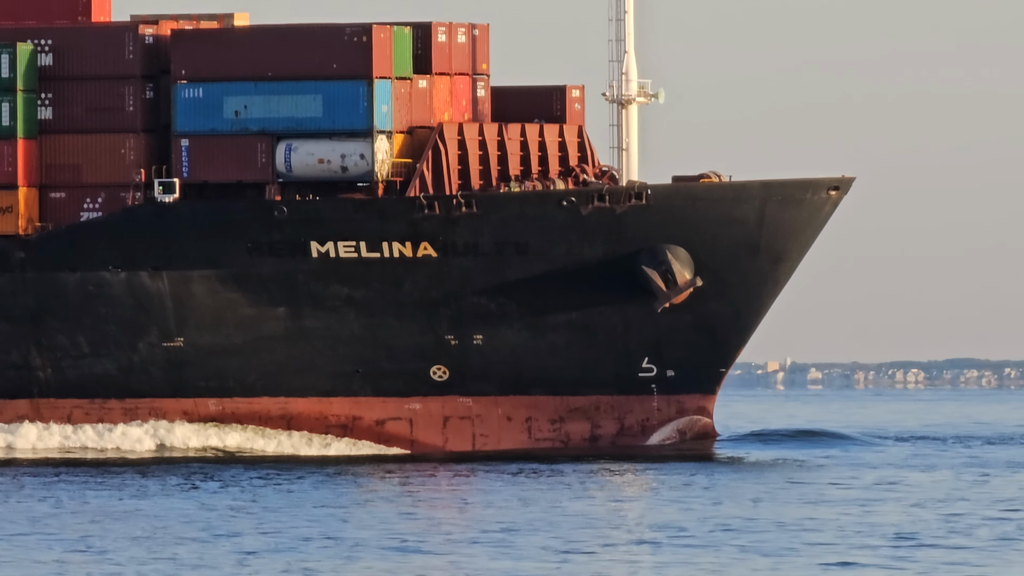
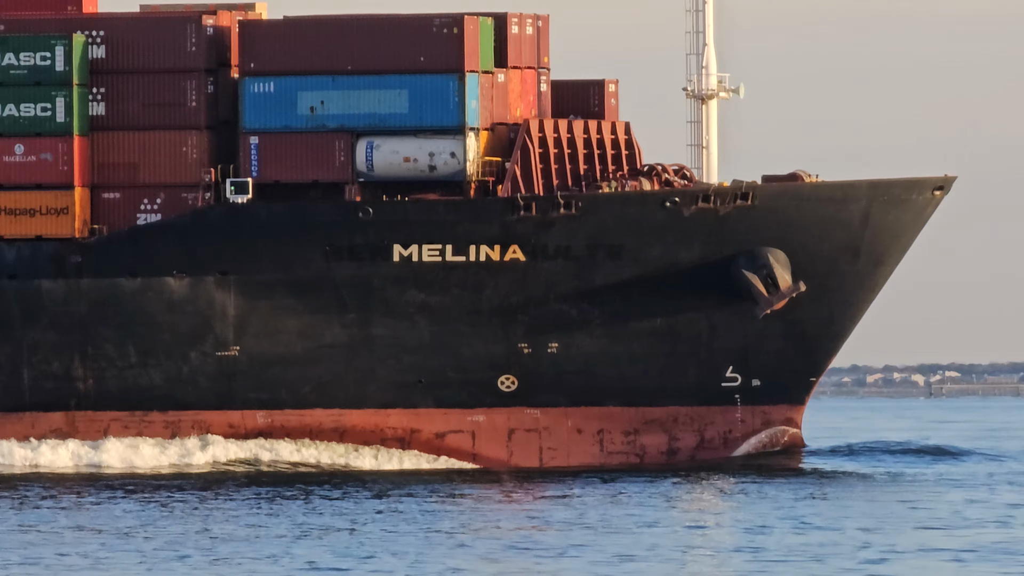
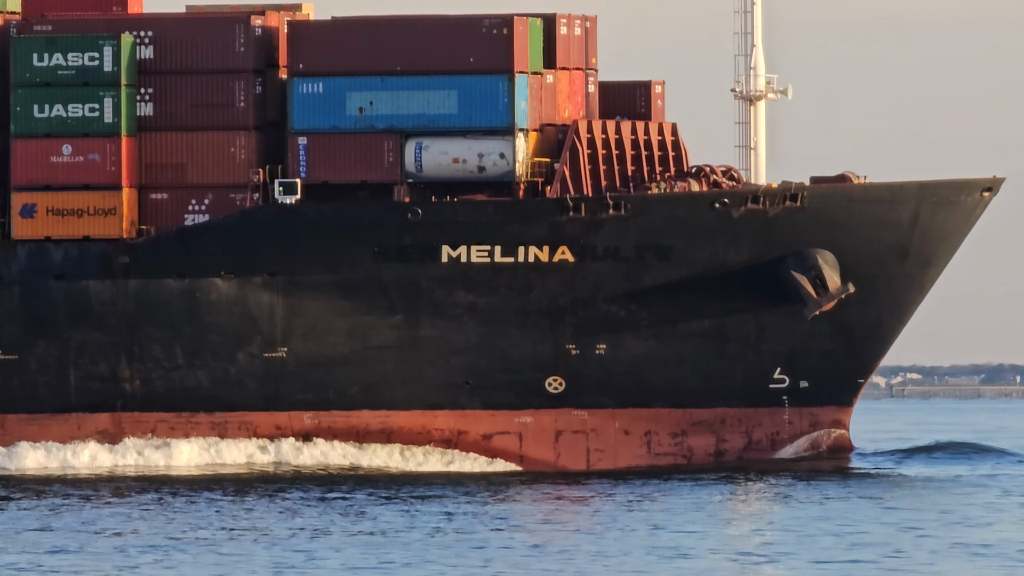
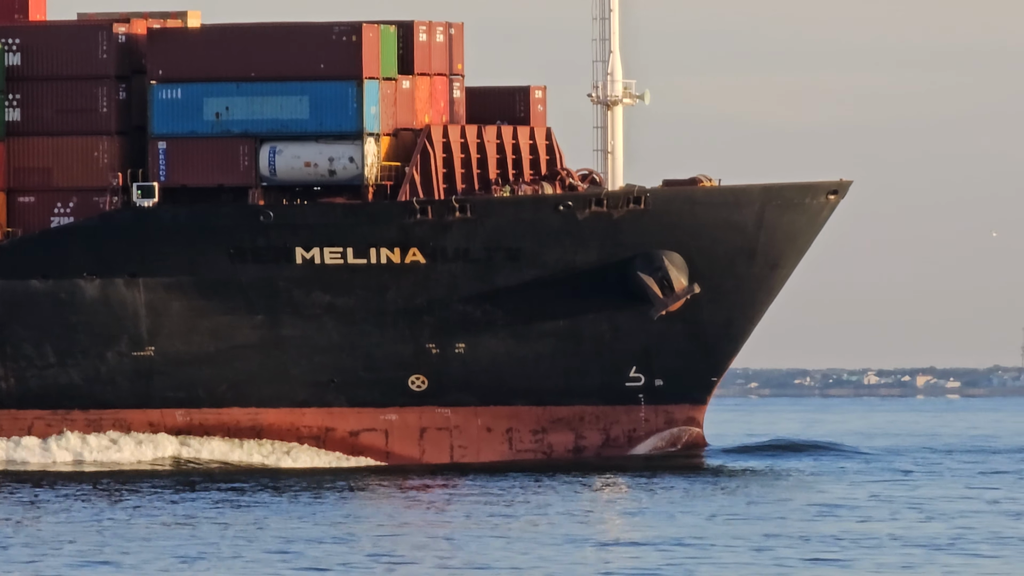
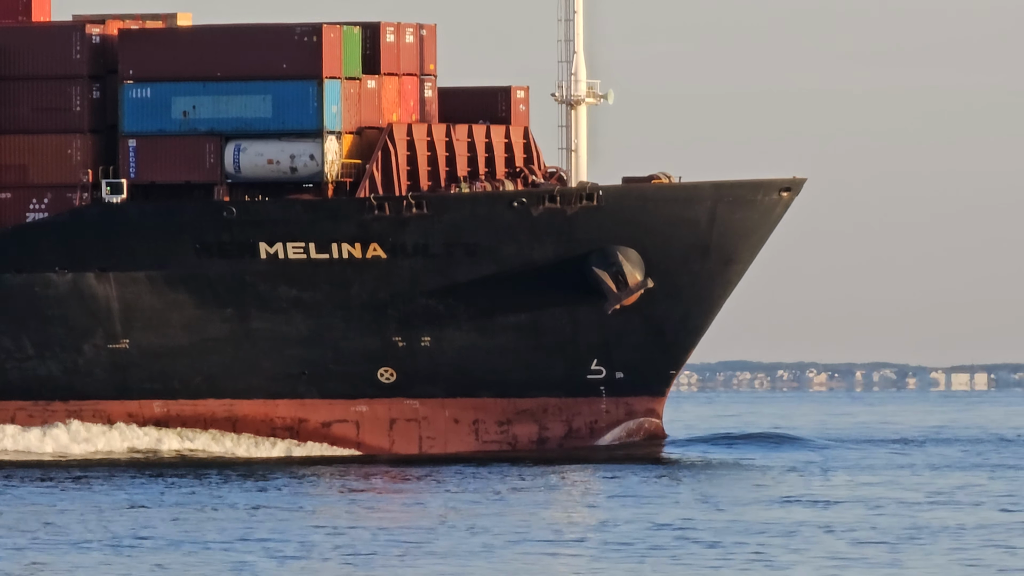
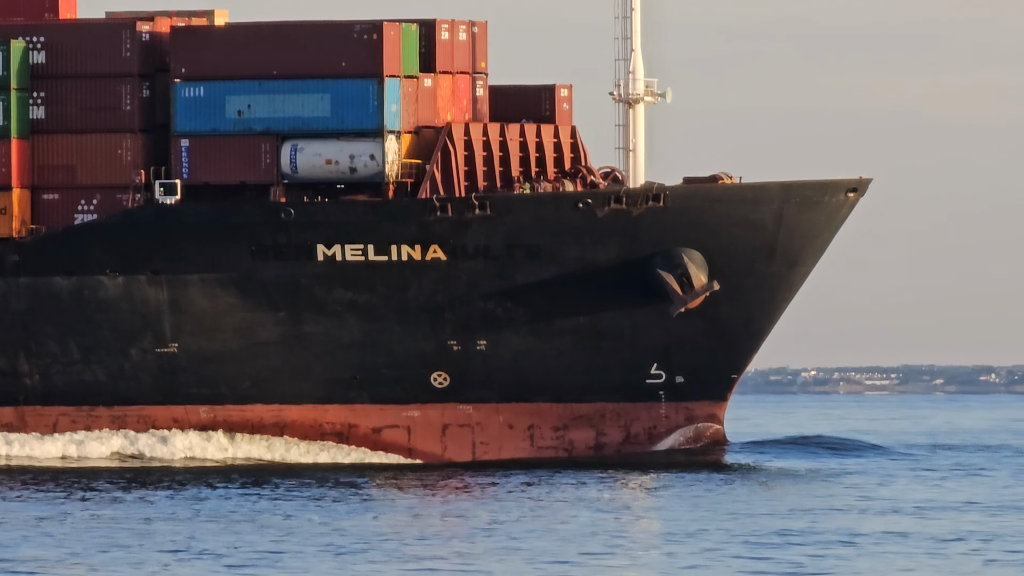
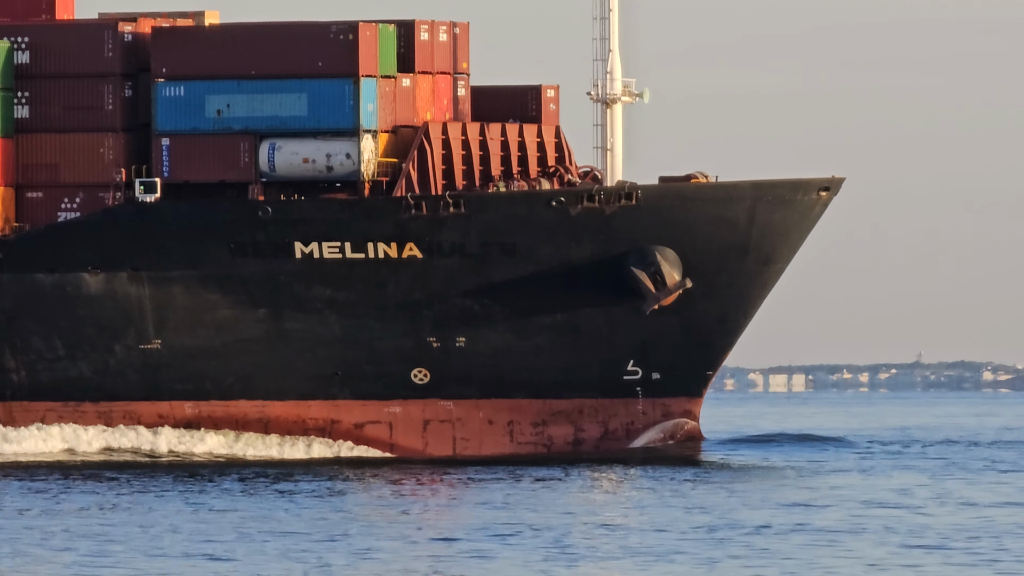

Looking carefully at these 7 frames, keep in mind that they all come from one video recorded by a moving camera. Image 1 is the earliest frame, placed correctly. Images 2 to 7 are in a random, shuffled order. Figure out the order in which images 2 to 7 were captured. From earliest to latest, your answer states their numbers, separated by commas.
5, 7, 6, 4, 2, 3
